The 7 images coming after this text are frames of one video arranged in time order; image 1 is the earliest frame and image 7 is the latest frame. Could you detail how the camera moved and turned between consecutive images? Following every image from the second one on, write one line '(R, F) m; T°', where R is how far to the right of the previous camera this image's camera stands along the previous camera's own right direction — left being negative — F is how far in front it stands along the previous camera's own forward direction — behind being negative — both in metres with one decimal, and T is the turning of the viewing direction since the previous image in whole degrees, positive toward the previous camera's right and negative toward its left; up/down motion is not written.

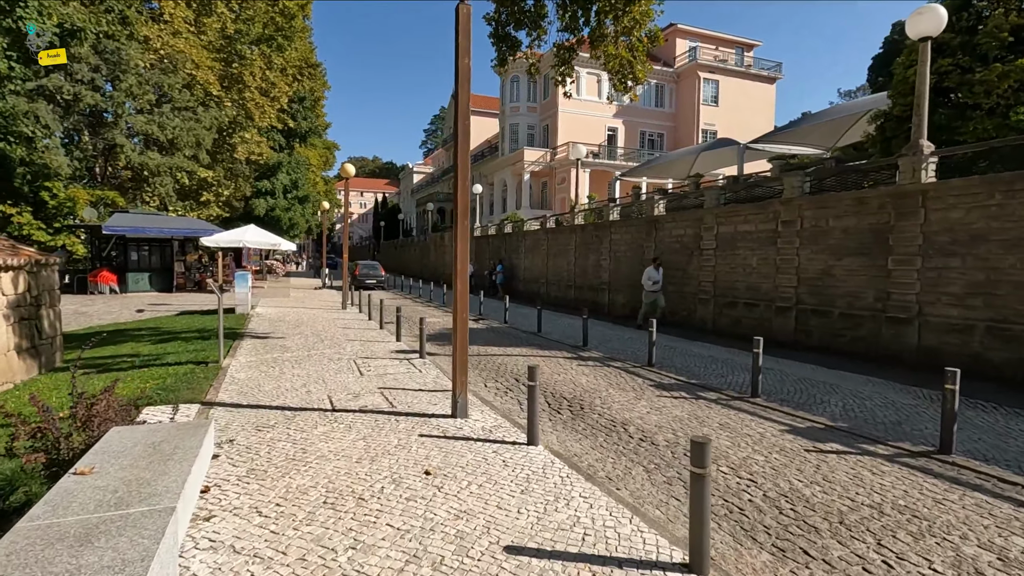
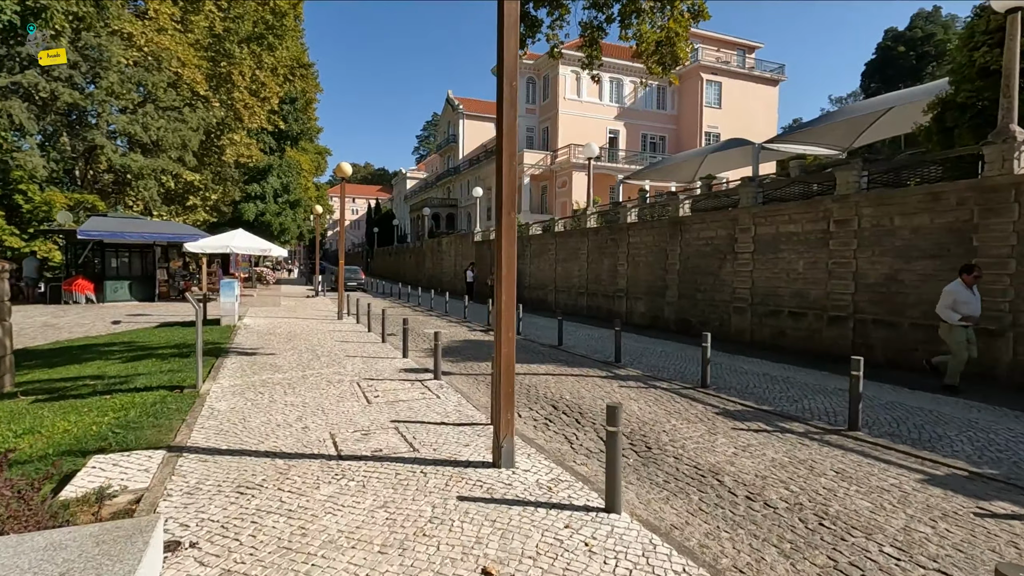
(-0.6, +1.4) m; +1°
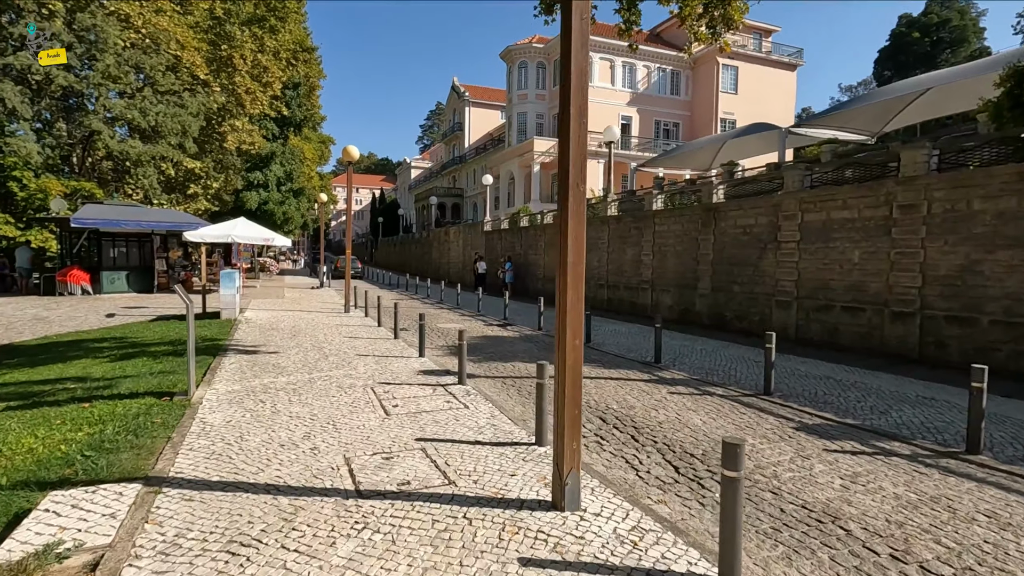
(-0.4, +1.1) m; 0°
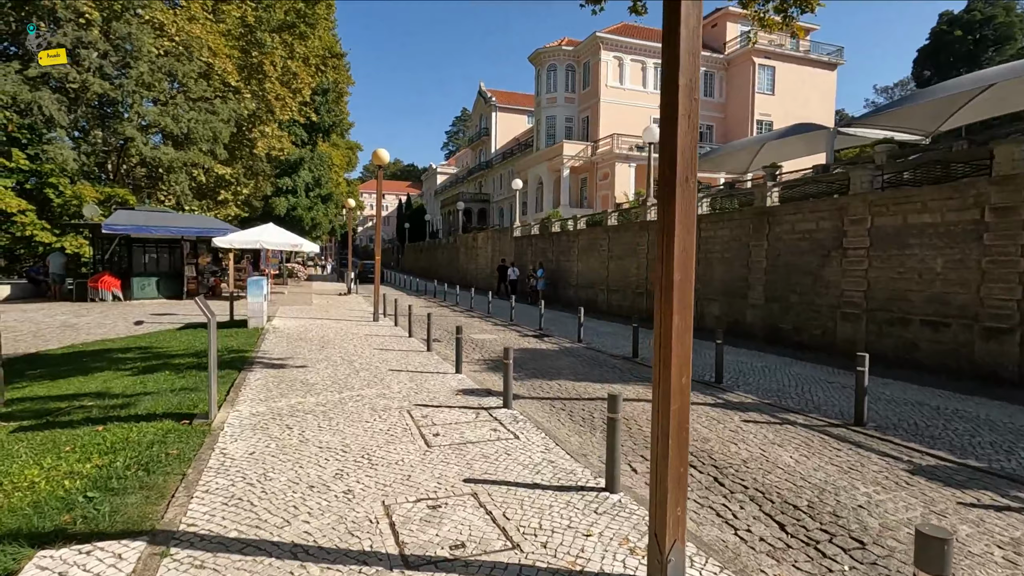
(-0.4, +0.8) m; -3°
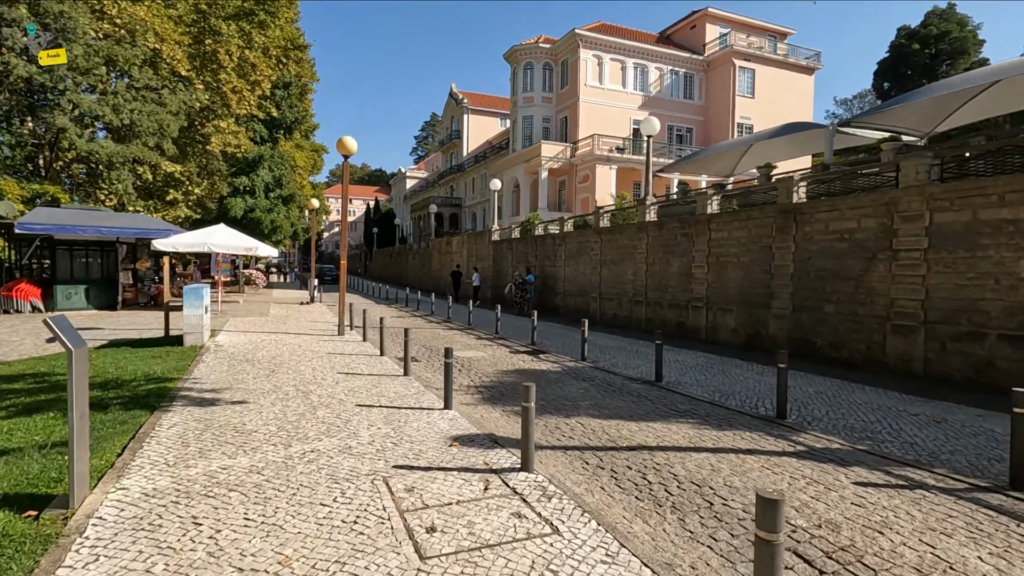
(-0.5, +2.0) m; +3°
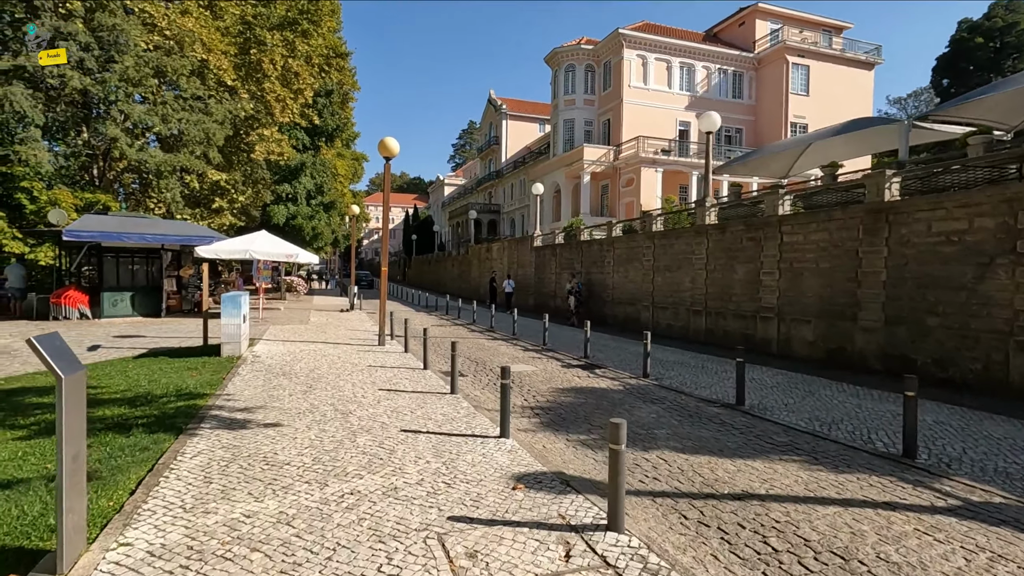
(-0.3, +0.9) m; -4°
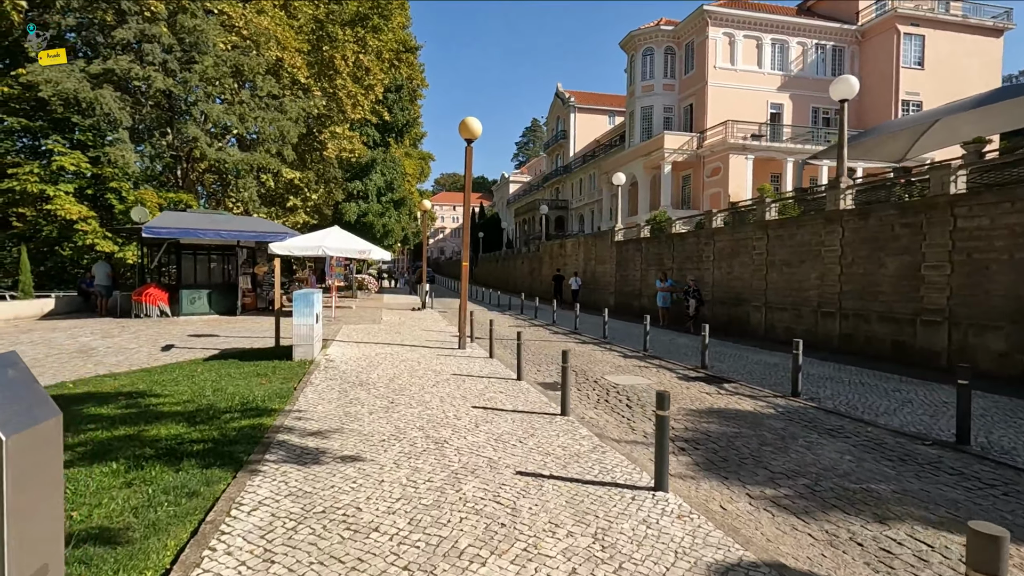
(-0.8, +1.6) m; -7°
